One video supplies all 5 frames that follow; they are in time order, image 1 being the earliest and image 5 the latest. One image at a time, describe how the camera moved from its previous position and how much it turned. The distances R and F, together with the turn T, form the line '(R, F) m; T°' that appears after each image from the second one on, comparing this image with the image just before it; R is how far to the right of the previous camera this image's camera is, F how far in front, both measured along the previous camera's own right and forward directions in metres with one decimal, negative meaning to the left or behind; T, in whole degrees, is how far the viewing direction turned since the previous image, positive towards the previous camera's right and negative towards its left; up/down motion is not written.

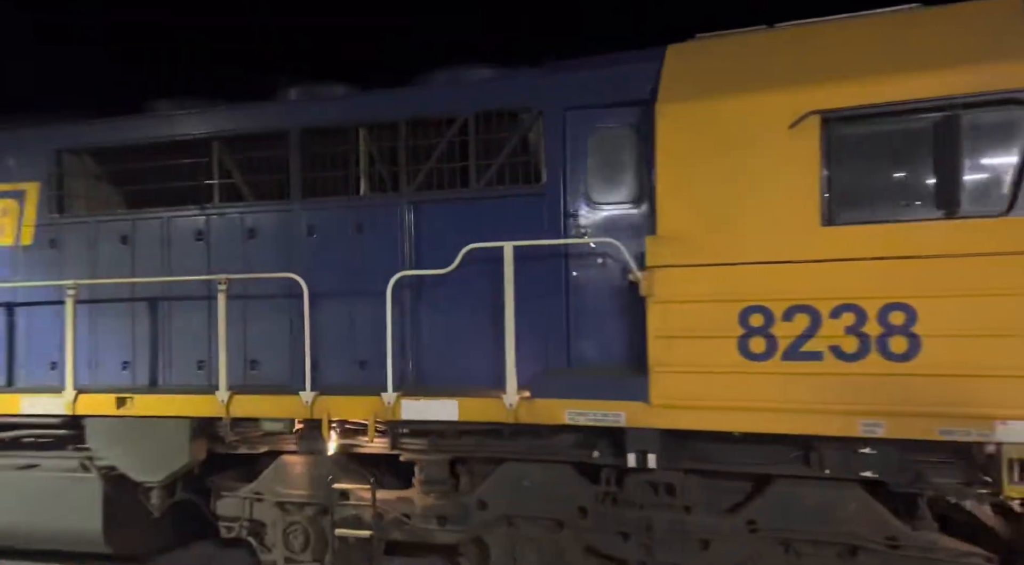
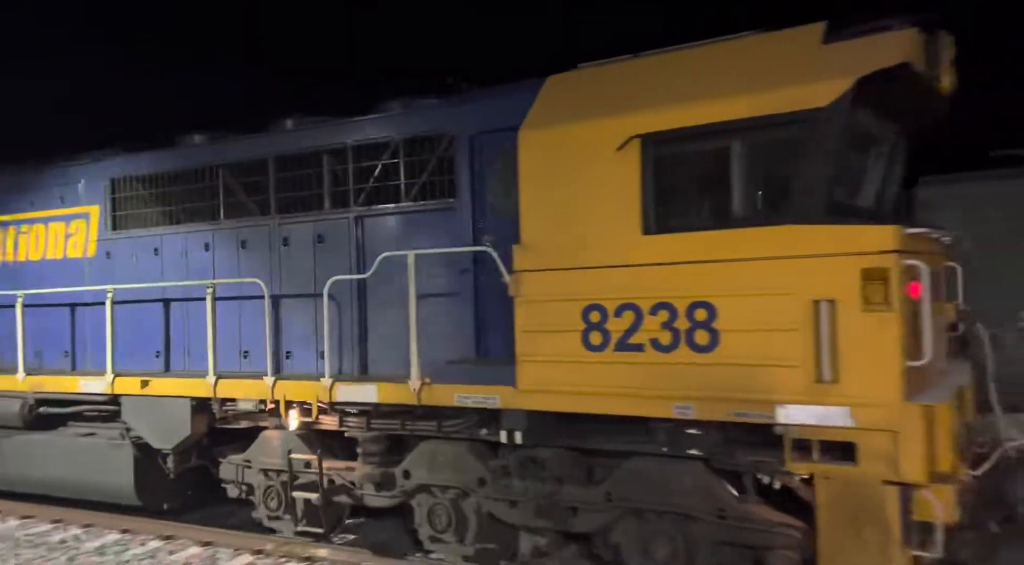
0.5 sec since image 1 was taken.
(+0.8, -0.3) m; -11°
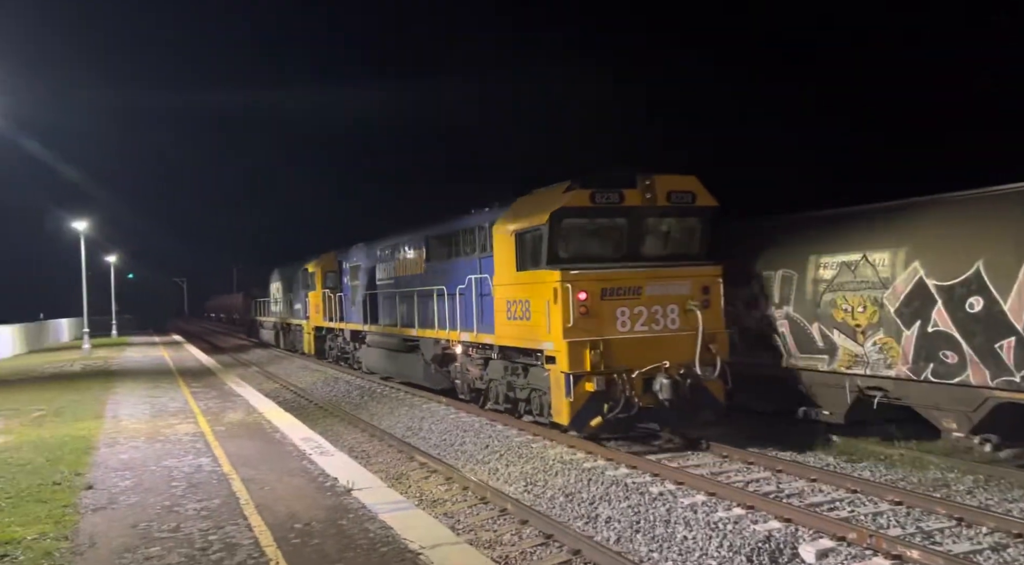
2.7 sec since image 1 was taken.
(+3.8, -2.0) m; -39°
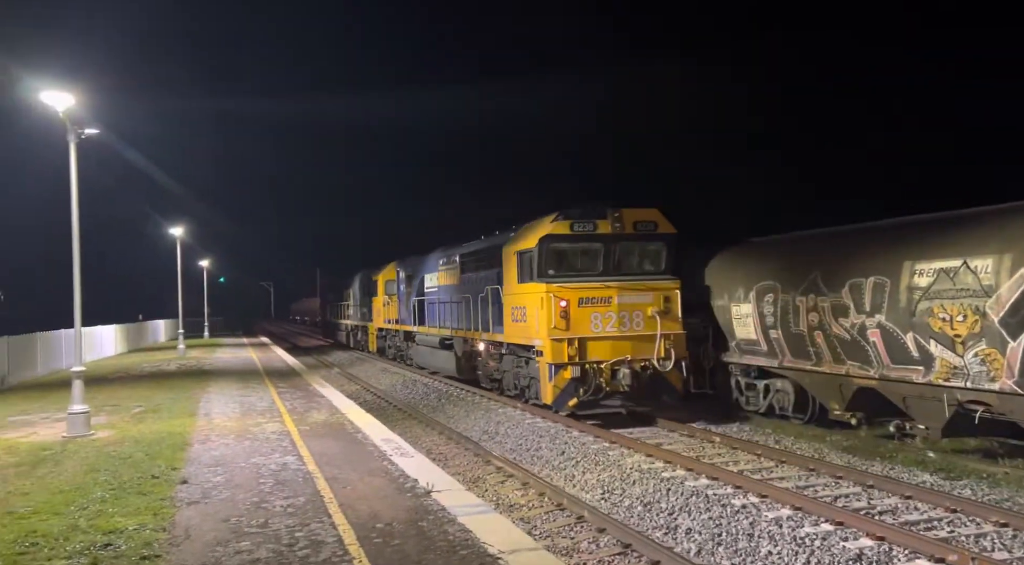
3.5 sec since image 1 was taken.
(+0.4, 0.0) m; -6°
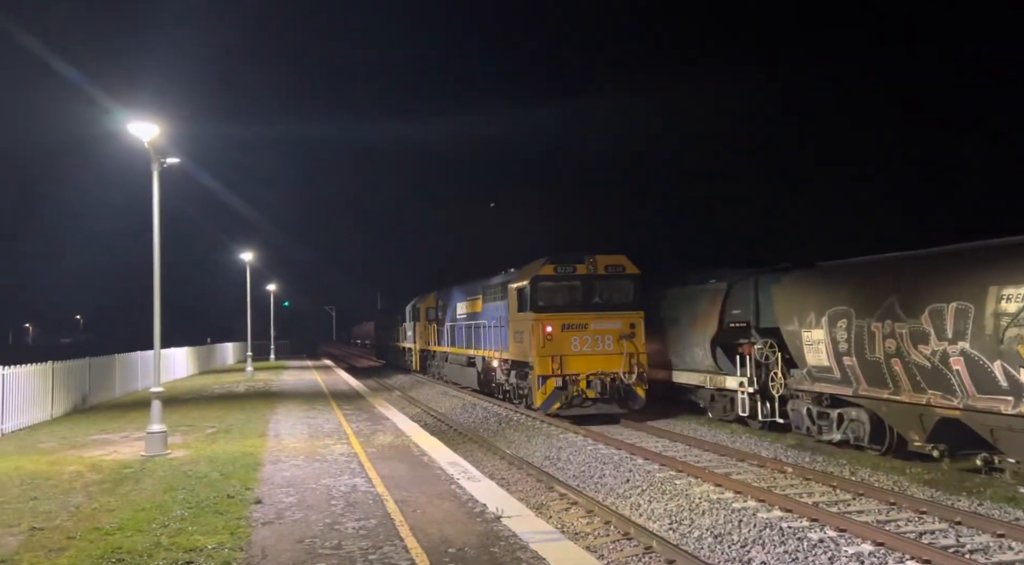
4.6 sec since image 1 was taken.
(+0.8, +0.3) m; -5°
